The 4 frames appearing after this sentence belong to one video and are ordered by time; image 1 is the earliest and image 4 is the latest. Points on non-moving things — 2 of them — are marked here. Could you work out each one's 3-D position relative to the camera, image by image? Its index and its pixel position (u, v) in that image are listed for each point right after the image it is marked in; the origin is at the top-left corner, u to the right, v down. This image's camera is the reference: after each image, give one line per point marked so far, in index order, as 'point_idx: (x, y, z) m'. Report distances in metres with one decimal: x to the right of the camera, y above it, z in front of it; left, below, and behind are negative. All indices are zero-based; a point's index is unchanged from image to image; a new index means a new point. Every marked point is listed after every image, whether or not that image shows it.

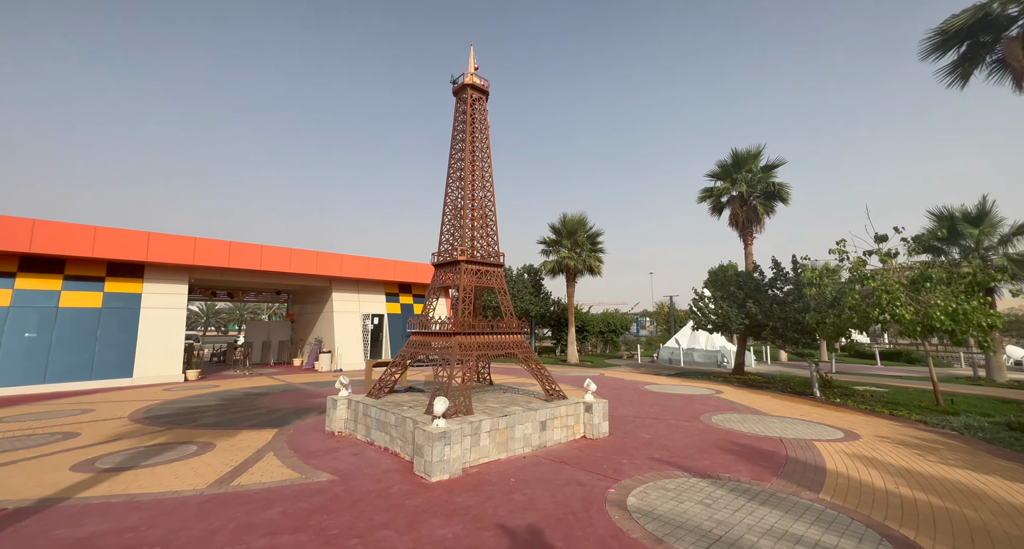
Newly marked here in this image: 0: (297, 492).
0: (-2.9, -2.9, +6.1) m
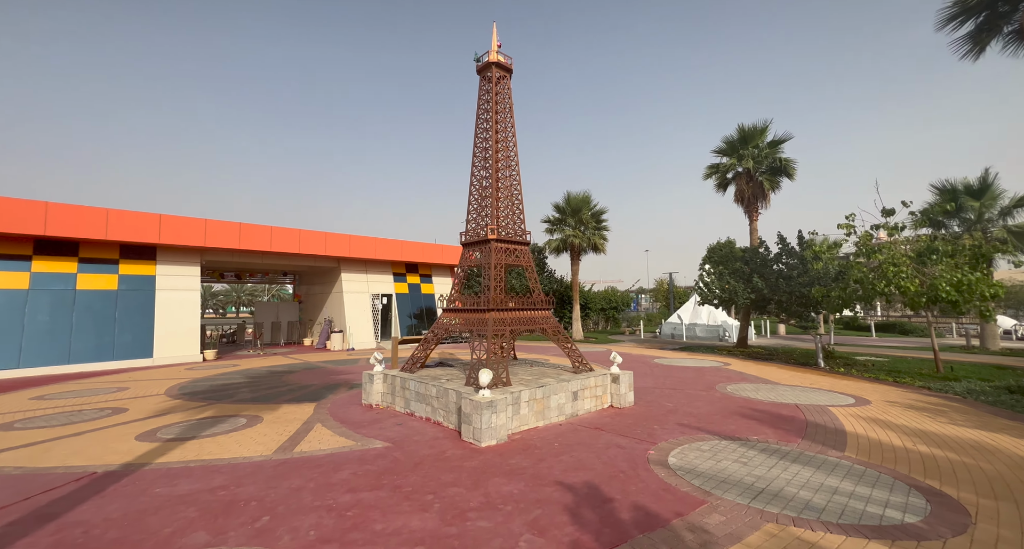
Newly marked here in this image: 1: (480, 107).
0: (-2.2, -2.6, +6.5) m
1: (-0.6, +3.8, +10.3) m
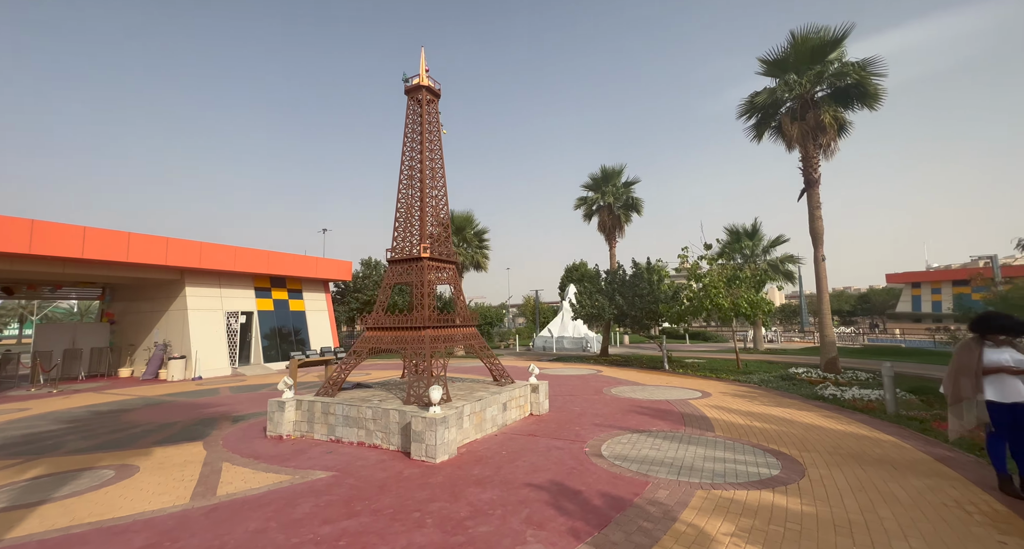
0: (-2.8, -2.9, +6.1) m
1: (-2.5, +3.4, +10.4) m
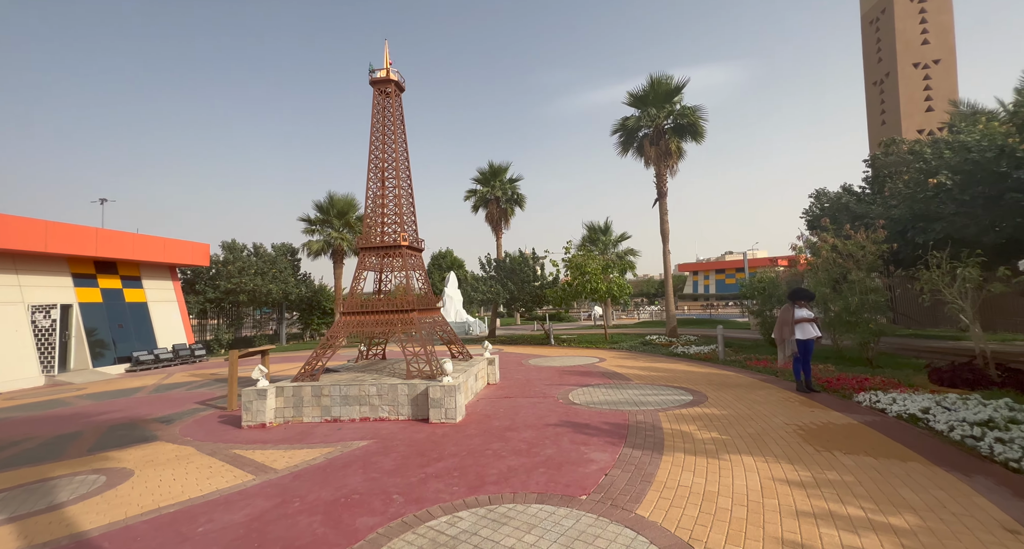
0: (-2.2, -2.6, +6.7) m
1: (-3.5, +3.8, +10.7) m
